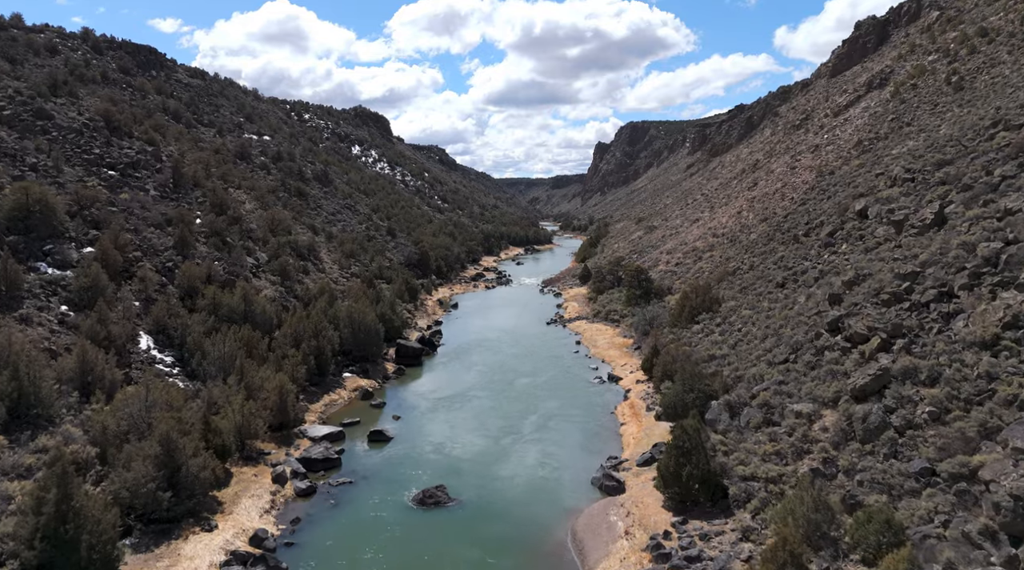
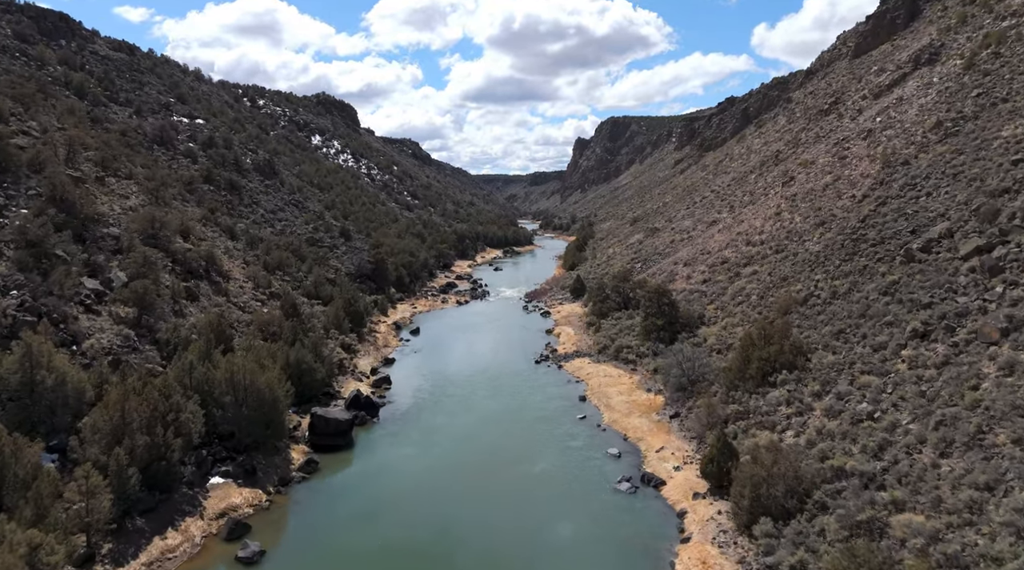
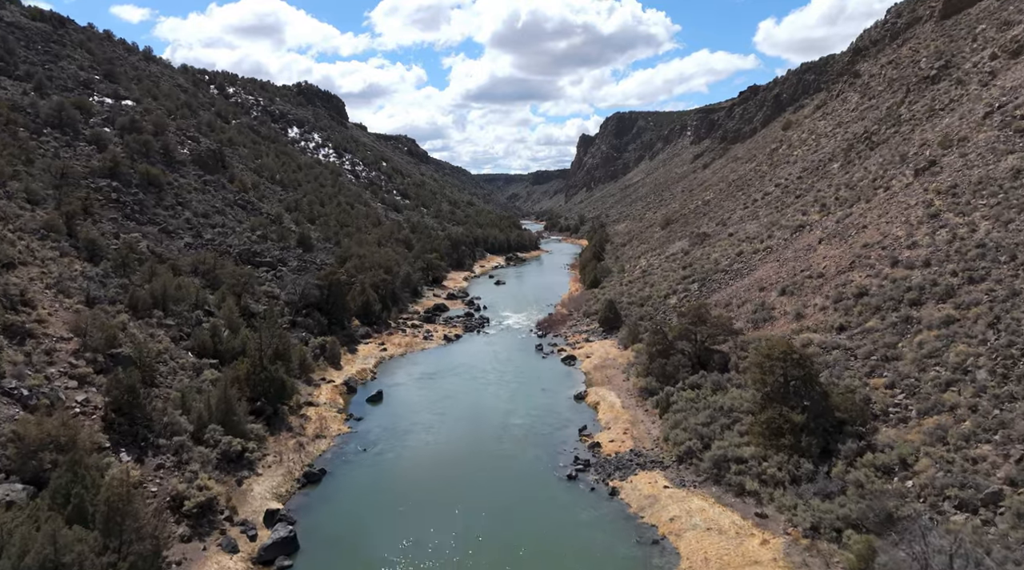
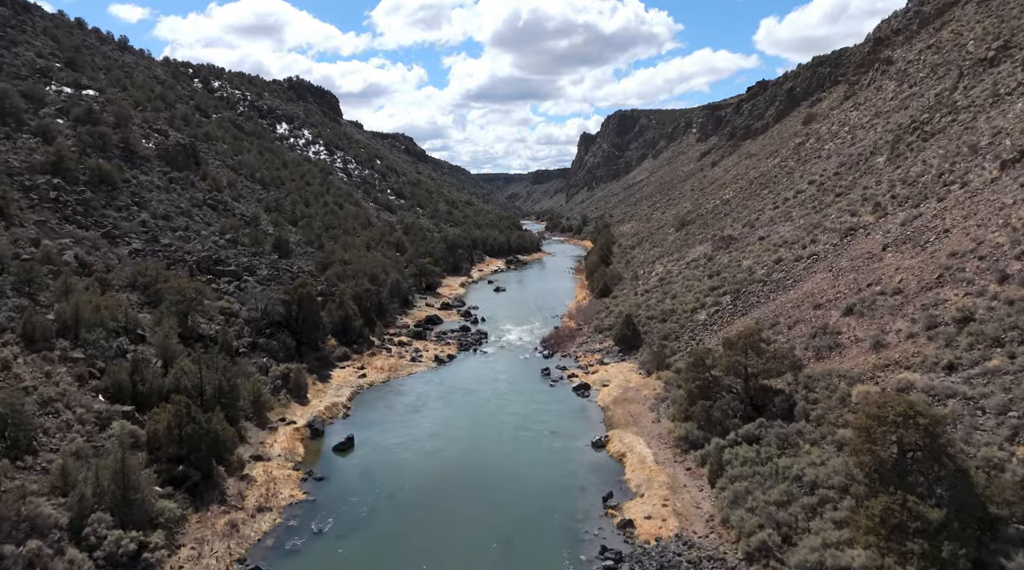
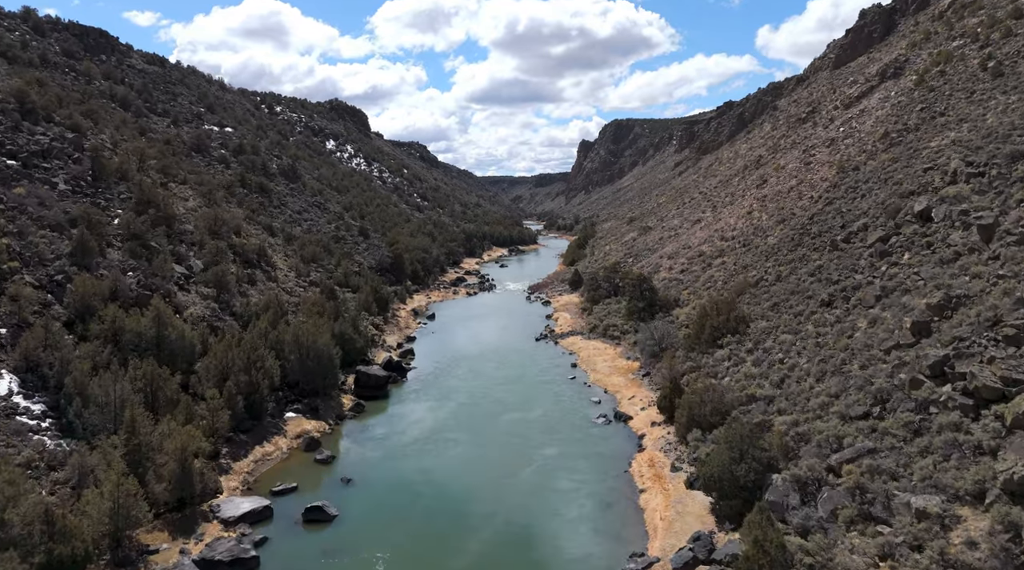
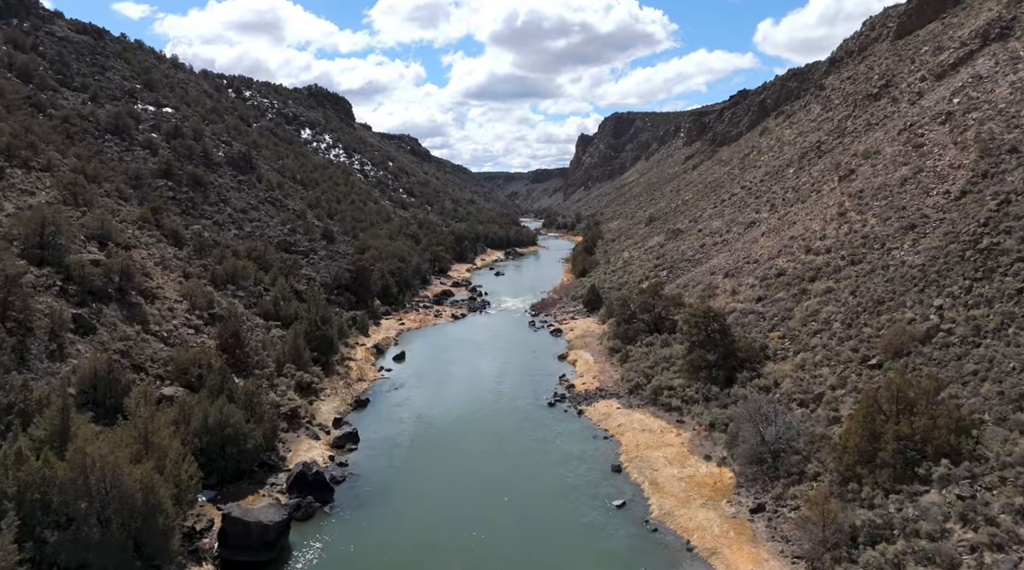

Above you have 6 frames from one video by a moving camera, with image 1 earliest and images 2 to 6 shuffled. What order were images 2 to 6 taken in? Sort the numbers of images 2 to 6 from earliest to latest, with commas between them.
5, 2, 6, 3, 4
